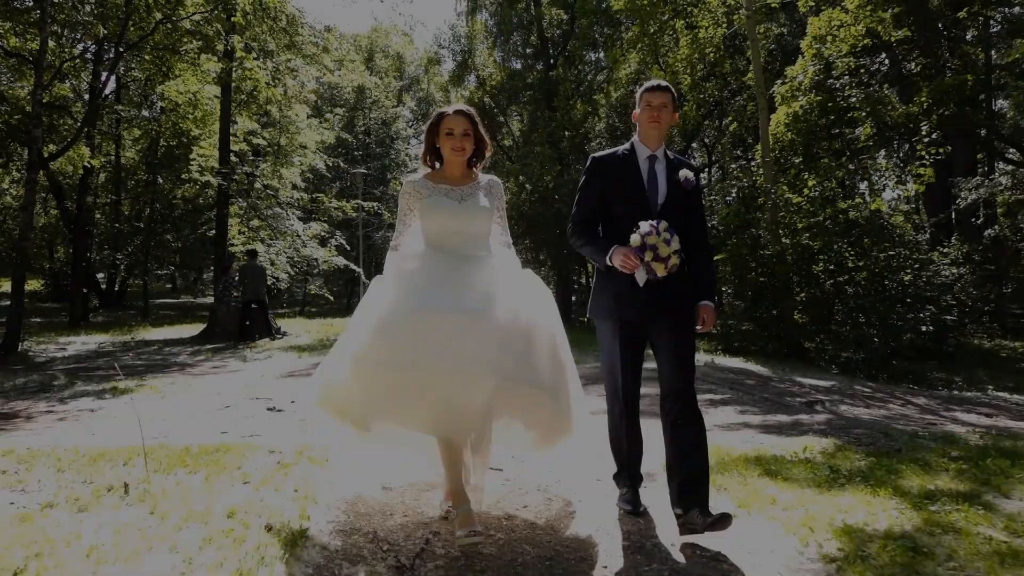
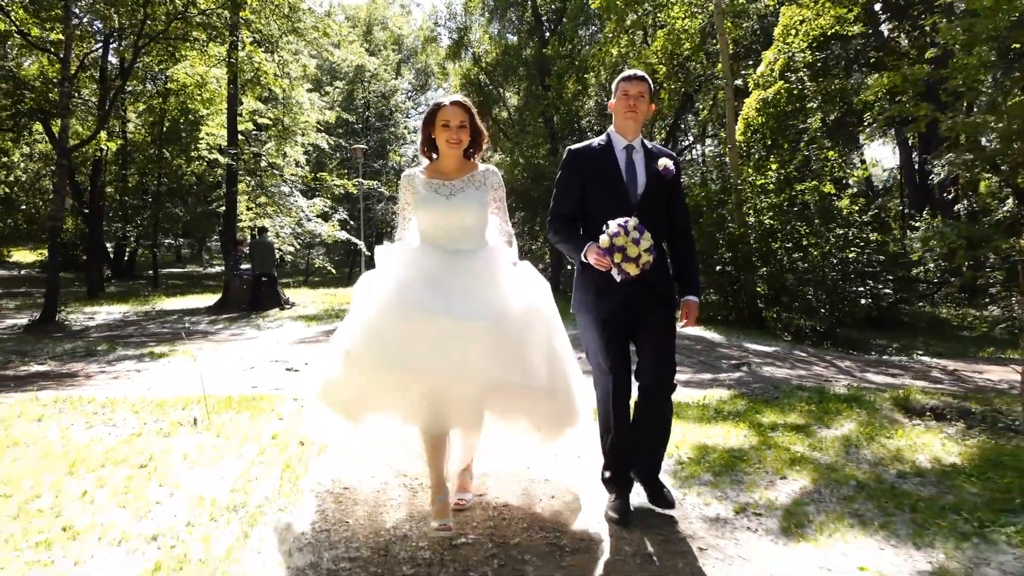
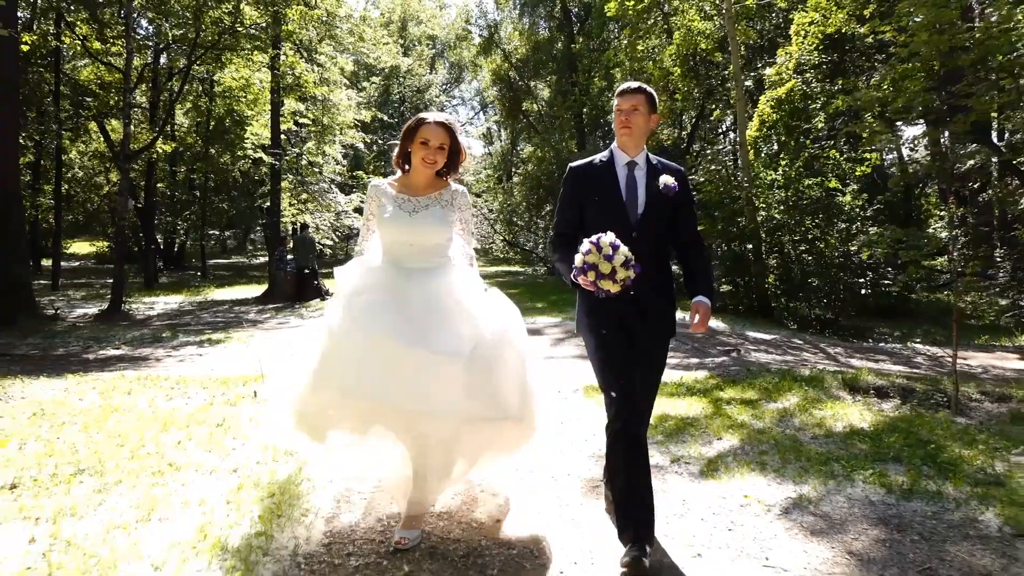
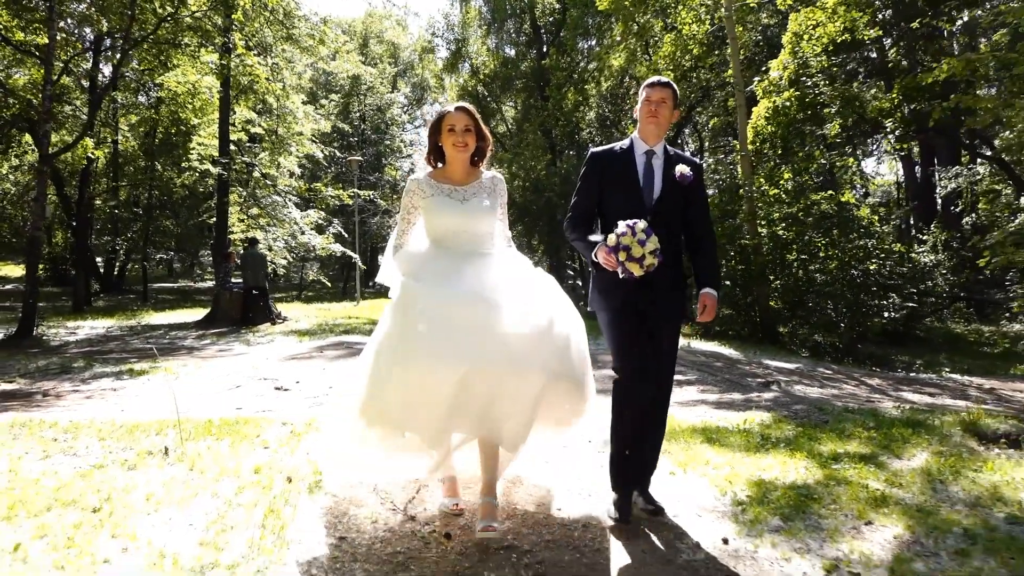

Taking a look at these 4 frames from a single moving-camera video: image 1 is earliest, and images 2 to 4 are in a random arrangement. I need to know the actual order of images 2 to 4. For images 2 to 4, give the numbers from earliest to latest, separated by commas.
4, 2, 3
